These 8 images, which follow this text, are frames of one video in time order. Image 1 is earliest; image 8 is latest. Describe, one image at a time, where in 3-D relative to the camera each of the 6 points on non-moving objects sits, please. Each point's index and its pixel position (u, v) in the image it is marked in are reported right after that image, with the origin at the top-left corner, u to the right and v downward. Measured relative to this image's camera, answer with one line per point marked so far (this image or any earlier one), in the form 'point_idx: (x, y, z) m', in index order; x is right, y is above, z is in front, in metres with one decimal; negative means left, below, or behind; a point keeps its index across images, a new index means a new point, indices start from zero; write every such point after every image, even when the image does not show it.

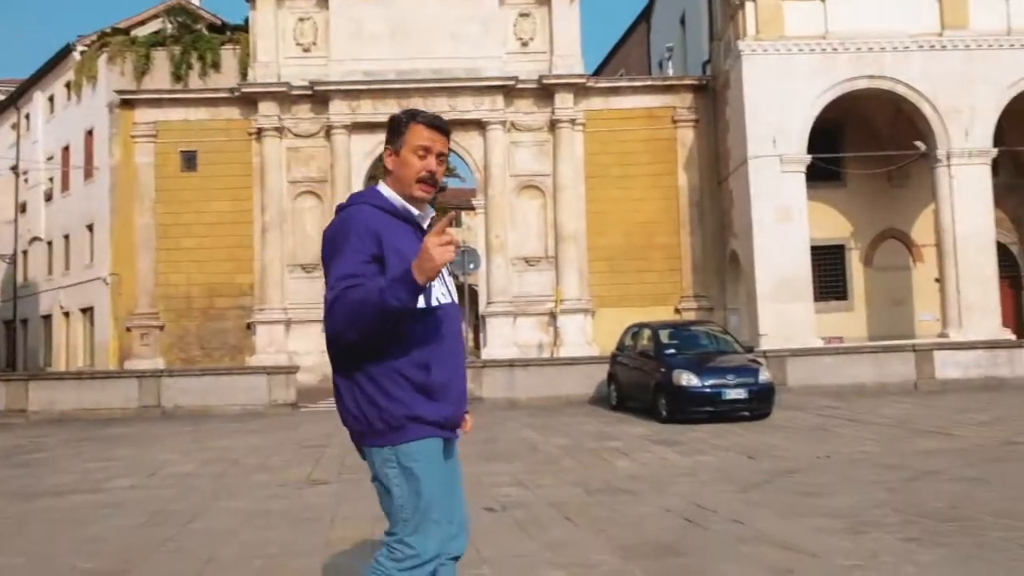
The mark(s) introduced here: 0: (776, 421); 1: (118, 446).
0: (+3.2, -1.6, +10.9) m
1: (-4.7, -1.9, +10.7) m
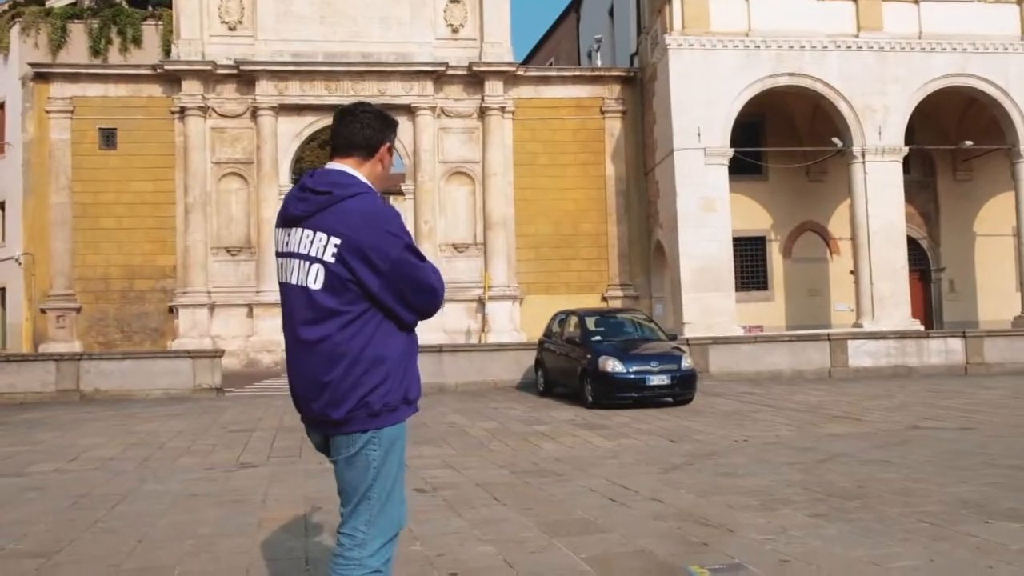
0: (+2.3, -1.5, +11.3) m
1: (-5.5, -1.7, +10.5) m
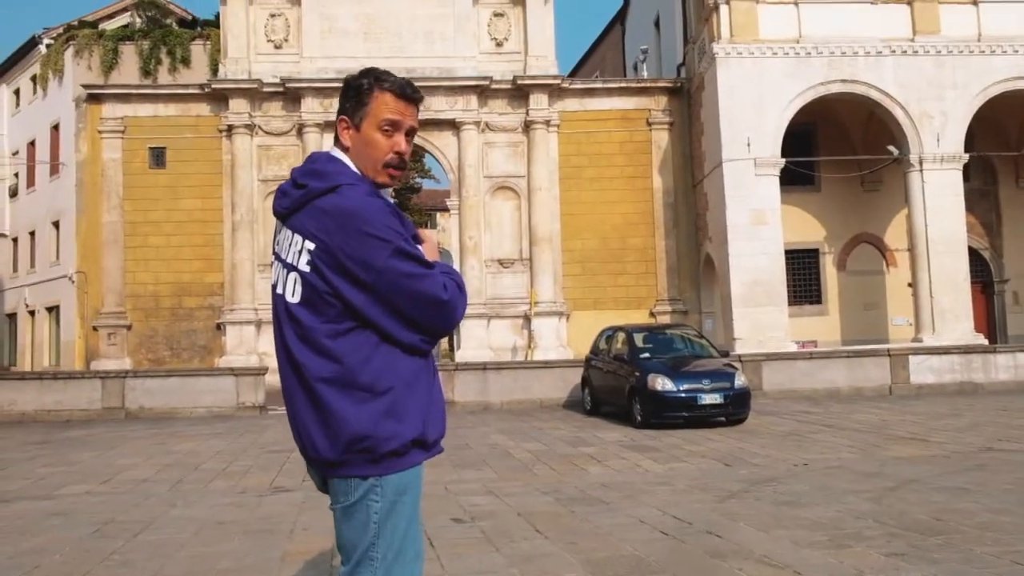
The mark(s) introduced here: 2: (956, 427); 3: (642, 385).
0: (+2.9, -1.6, +10.8) m
1: (-5.0, -1.9, +10.4) m
2: (+5.0, -1.6, +10.2) m
3: (+1.6, -1.2, +11.1) m
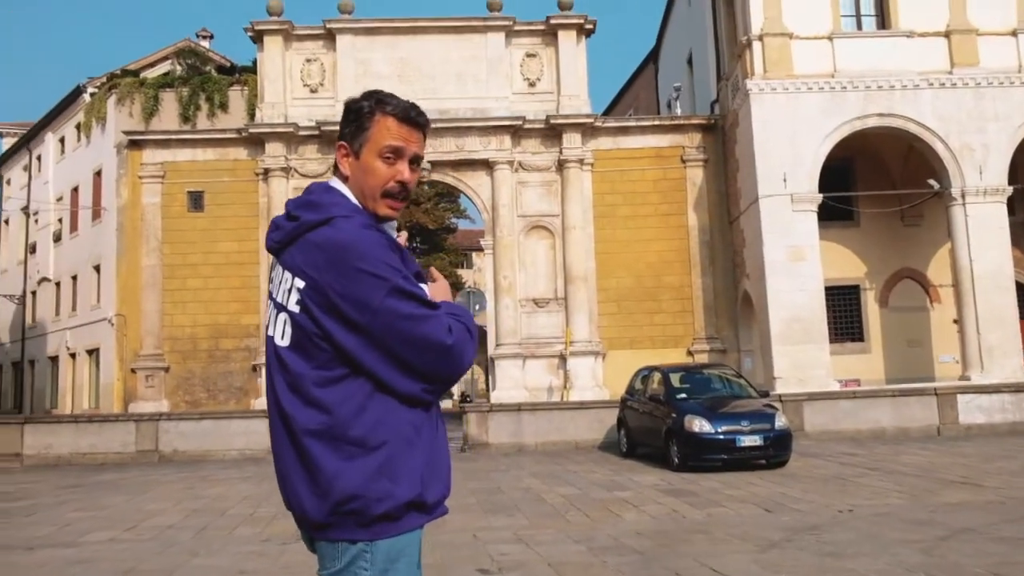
0: (+3.2, -2.1, +10.4) m
1: (-4.6, -2.4, +10.3) m
2: (+5.4, -2.0, +9.8) m
3: (+2.0, -1.6, +10.8) m
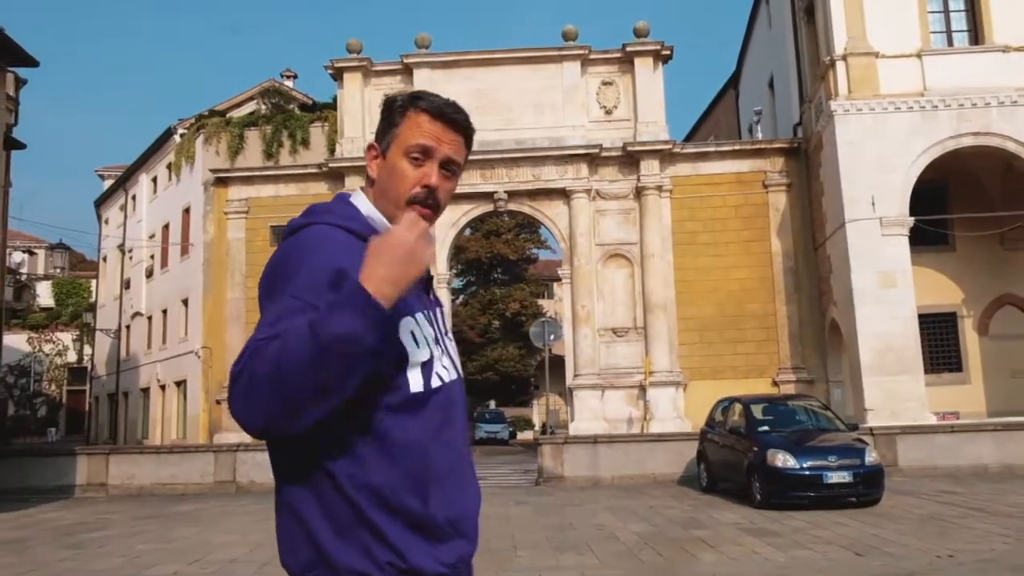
0: (+4.0, -2.4, +9.7) m
1: (-3.8, -2.7, +10.4) m
2: (+6.1, -2.2, +8.9) m
3: (+2.8, -2.0, +10.3) m
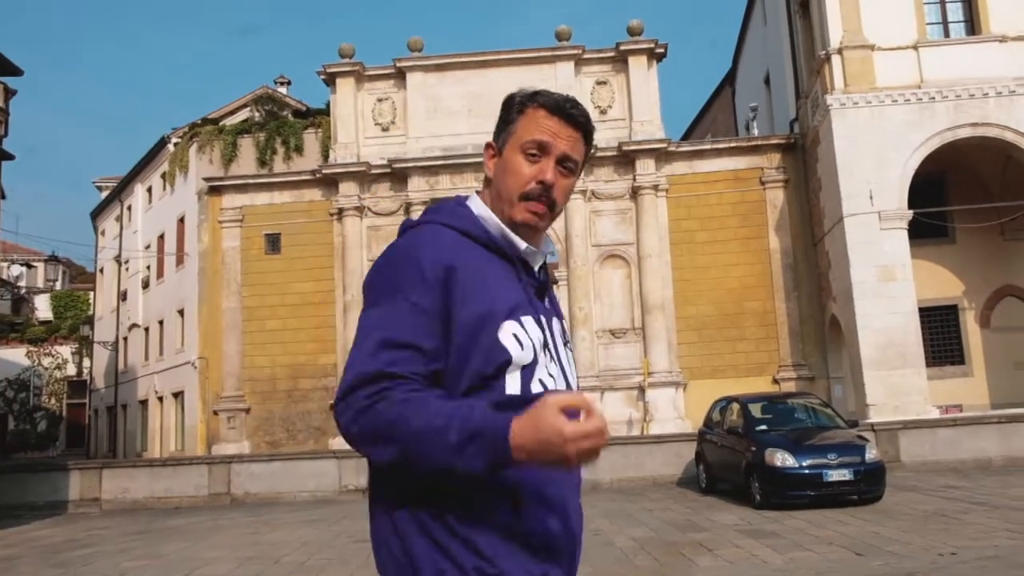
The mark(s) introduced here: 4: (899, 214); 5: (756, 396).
0: (+4.0, -2.3, +9.5) m
1: (-3.9, -2.8, +10.2) m
2: (+6.0, -2.1, +8.7) m
3: (+2.8, -1.9, +10.1) m
4: (+8.4, +1.6, +19.7) m
5: (+3.2, -1.4, +11.9) m
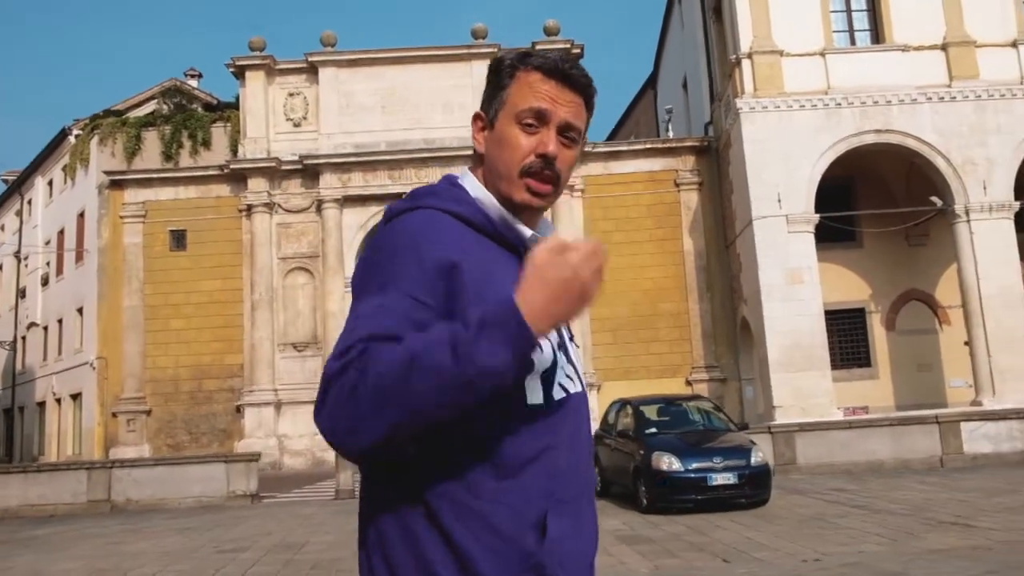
0: (+2.7, -2.3, +9.4) m
1: (-5.1, -2.8, +9.5) m
2: (+4.9, -2.1, +8.8) m
3: (+1.5, -1.9, +9.9) m
4: (+6.4, +1.6, +19.9) m
5: (+1.8, -1.4, +11.7) m
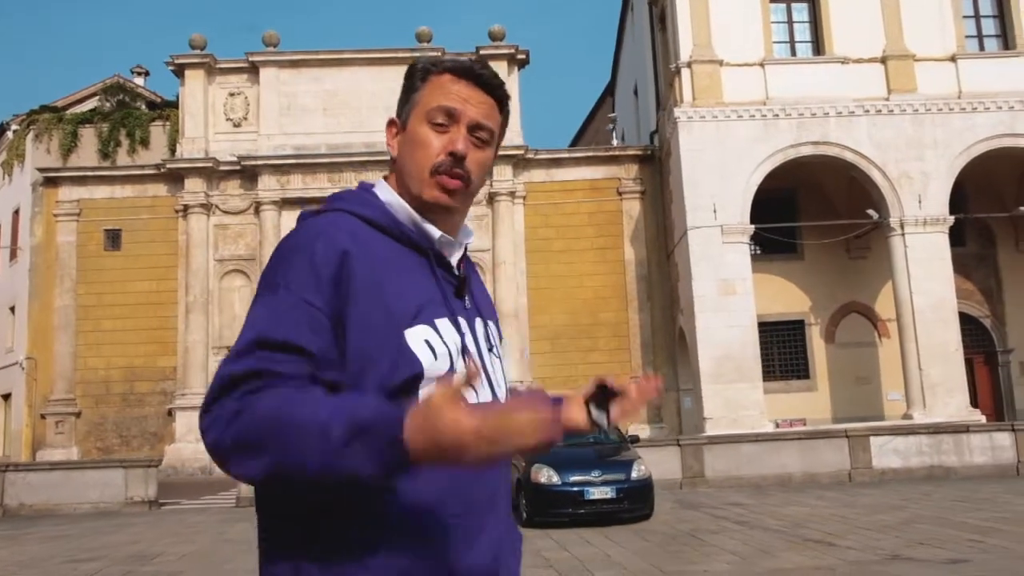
0: (+1.4, -2.4, +9.3) m
1: (-6.4, -2.8, +9.1) m
2: (+3.6, -2.3, +8.7) m
3: (+0.2, -2.0, +9.7) m
4: (+4.9, +1.3, +19.9) m
5: (+0.5, -1.5, +11.5) m
